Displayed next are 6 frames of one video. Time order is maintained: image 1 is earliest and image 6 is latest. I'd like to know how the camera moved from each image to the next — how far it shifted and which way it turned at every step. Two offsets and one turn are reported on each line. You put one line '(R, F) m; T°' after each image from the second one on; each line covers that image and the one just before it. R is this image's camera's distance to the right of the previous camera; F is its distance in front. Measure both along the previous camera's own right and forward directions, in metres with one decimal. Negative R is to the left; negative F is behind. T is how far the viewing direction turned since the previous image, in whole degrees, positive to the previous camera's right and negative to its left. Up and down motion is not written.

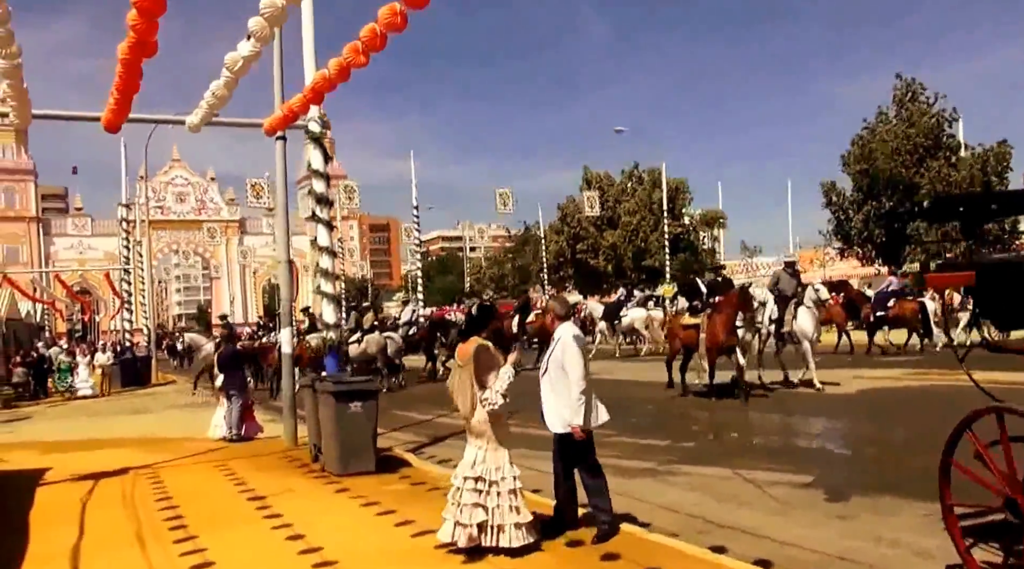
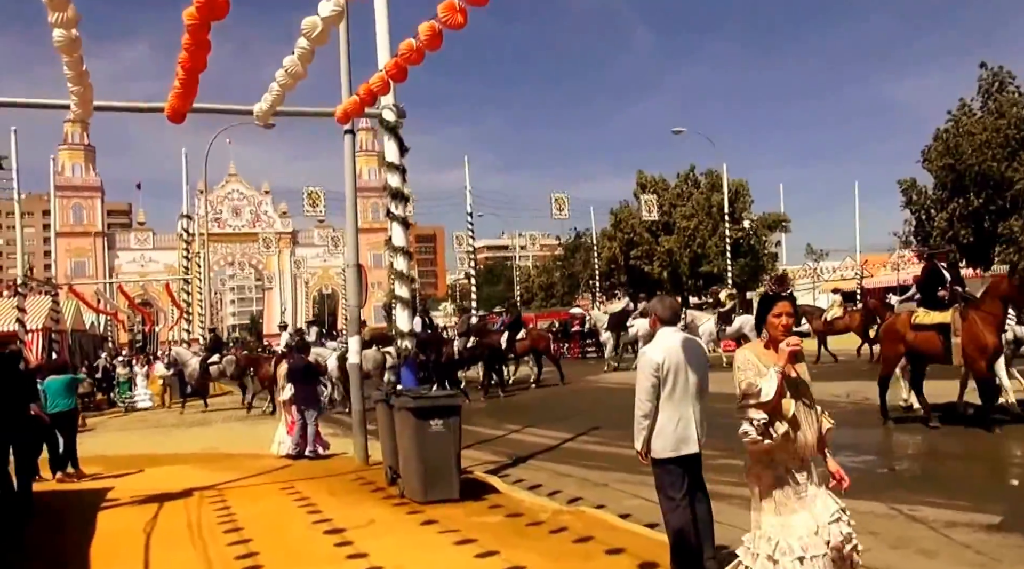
(-0.6, +1.3) m; -3°
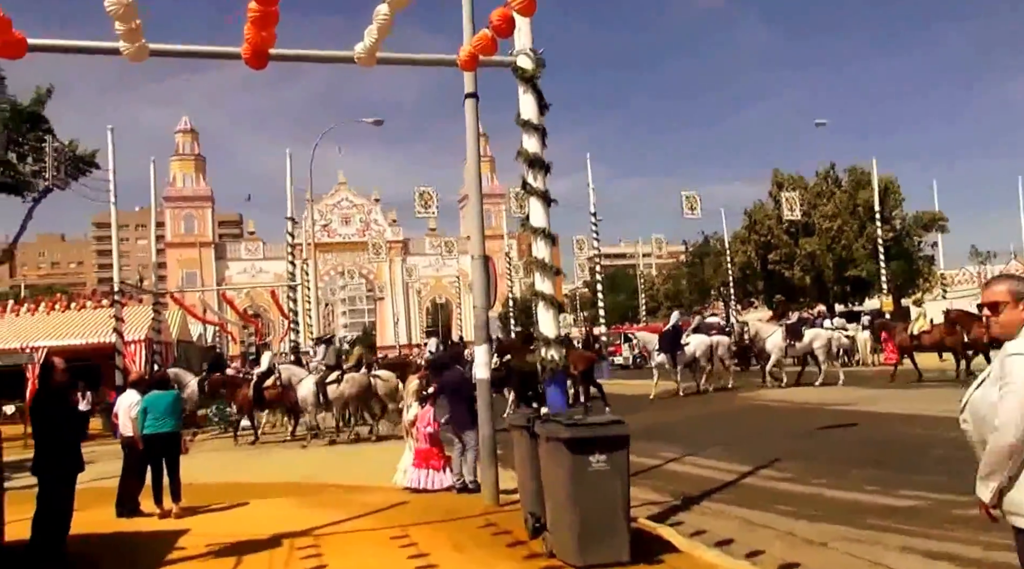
(-0.7, +3.0) m; -6°
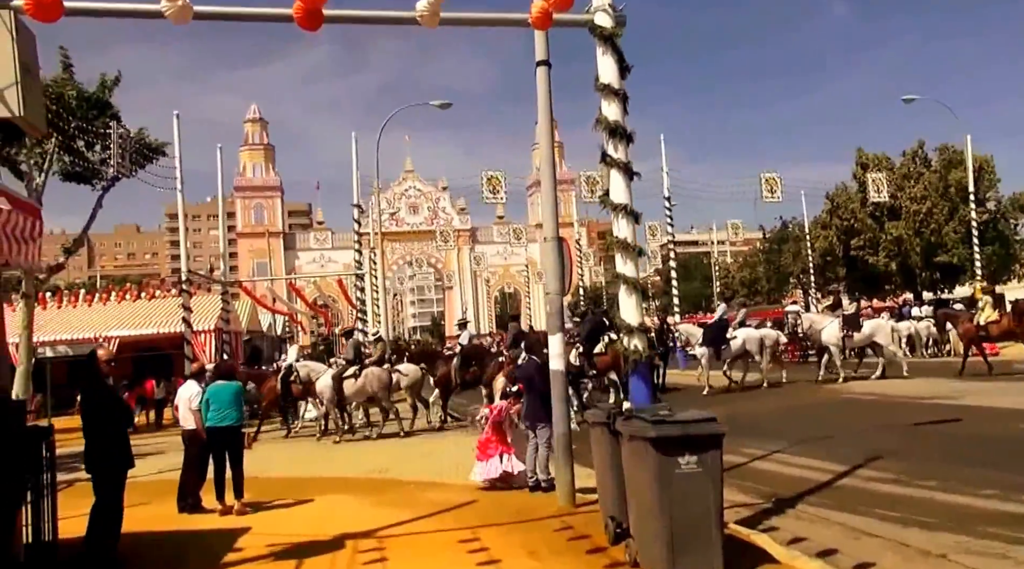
(-0.1, +0.8) m; -4°
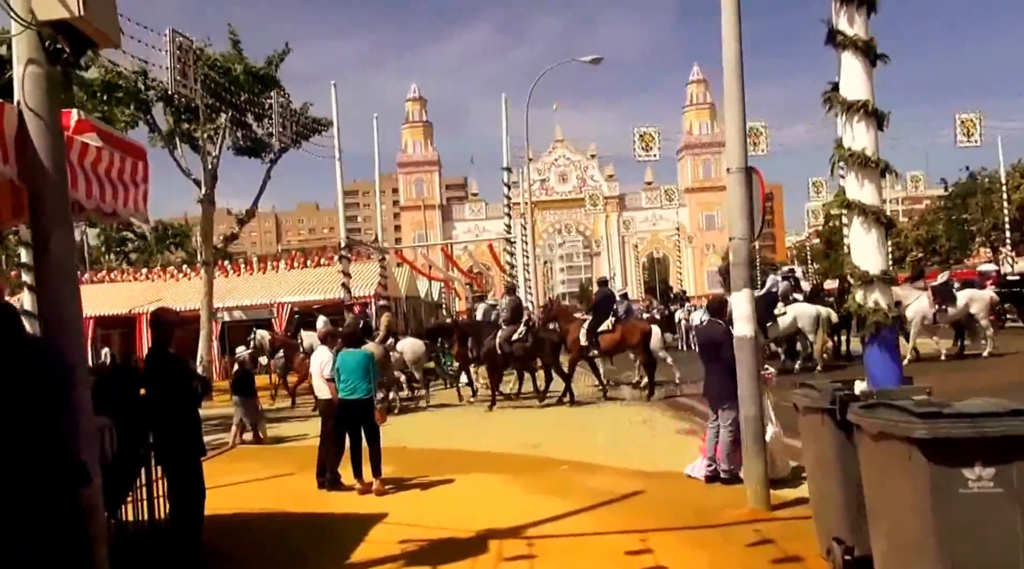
(-0.2, +2.1) m; -9°
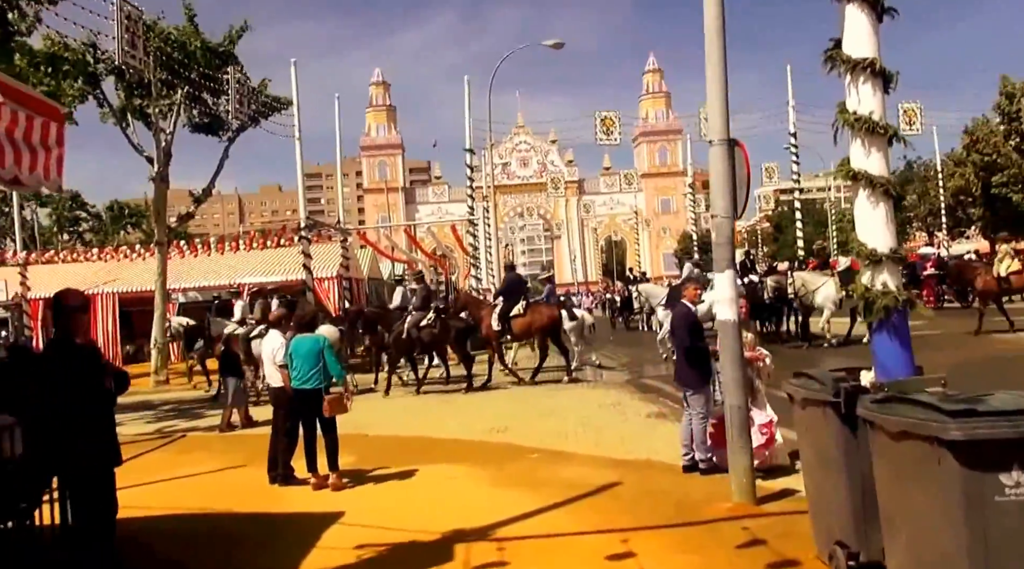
(0.0, +0.7) m; +2°
